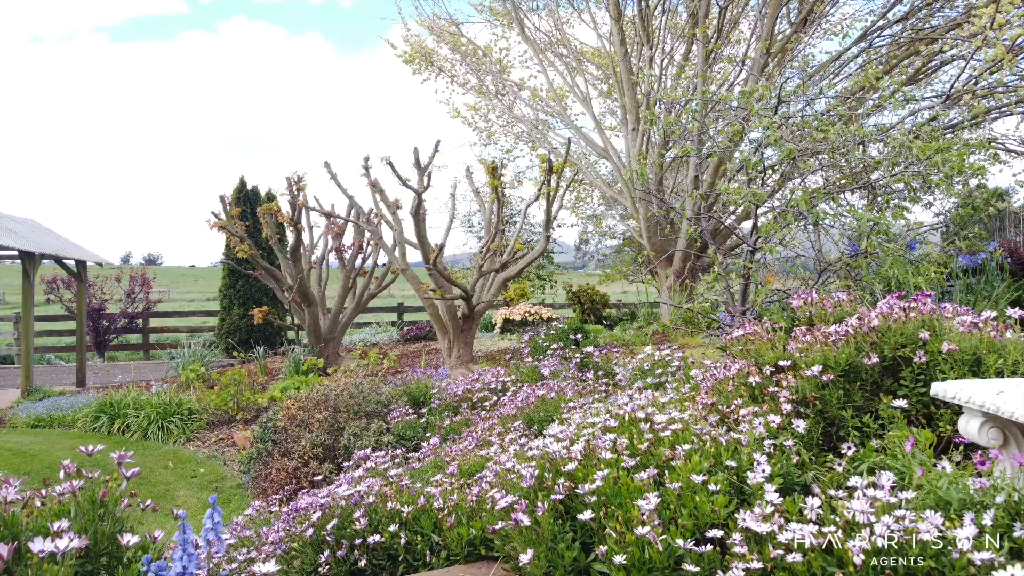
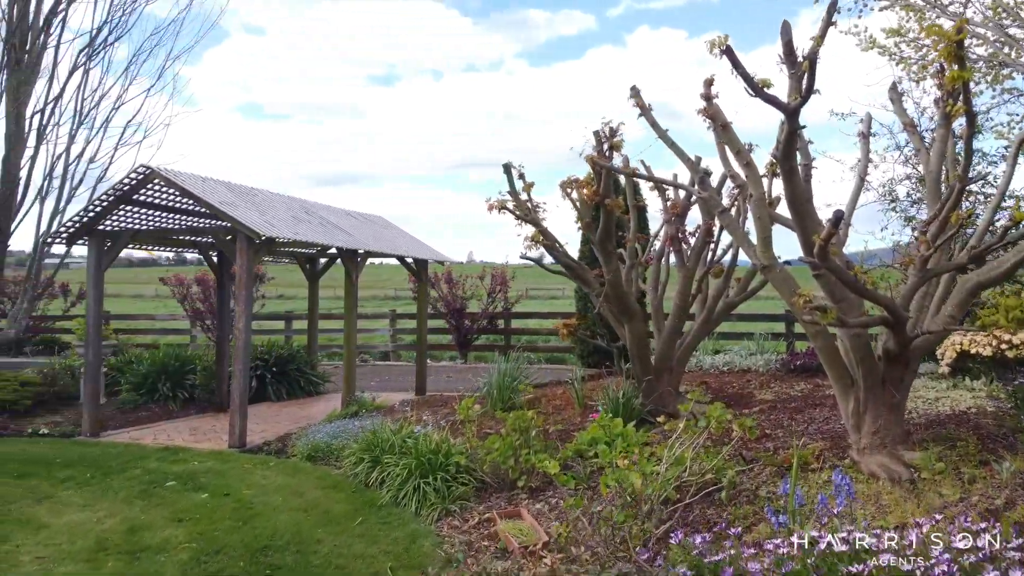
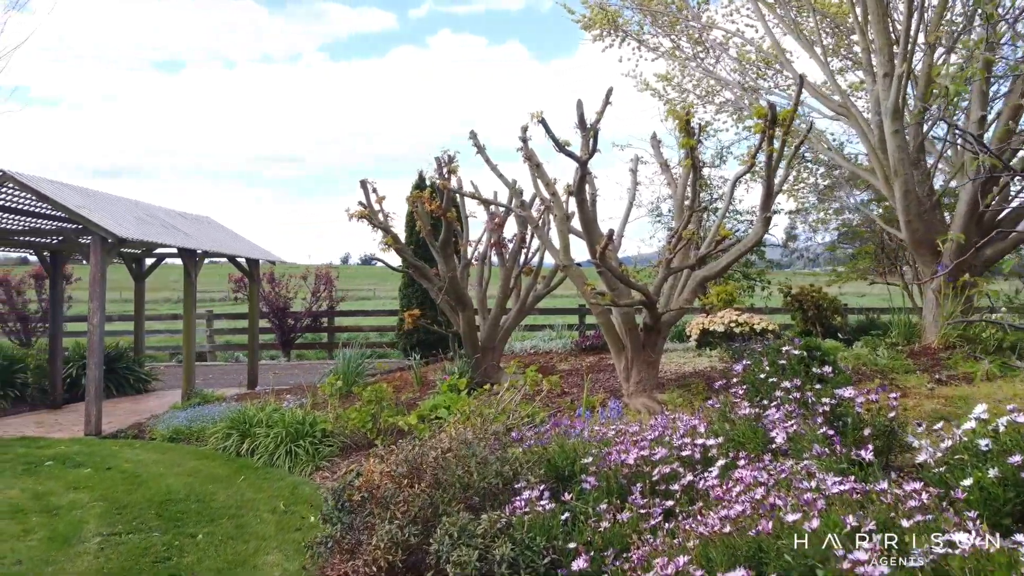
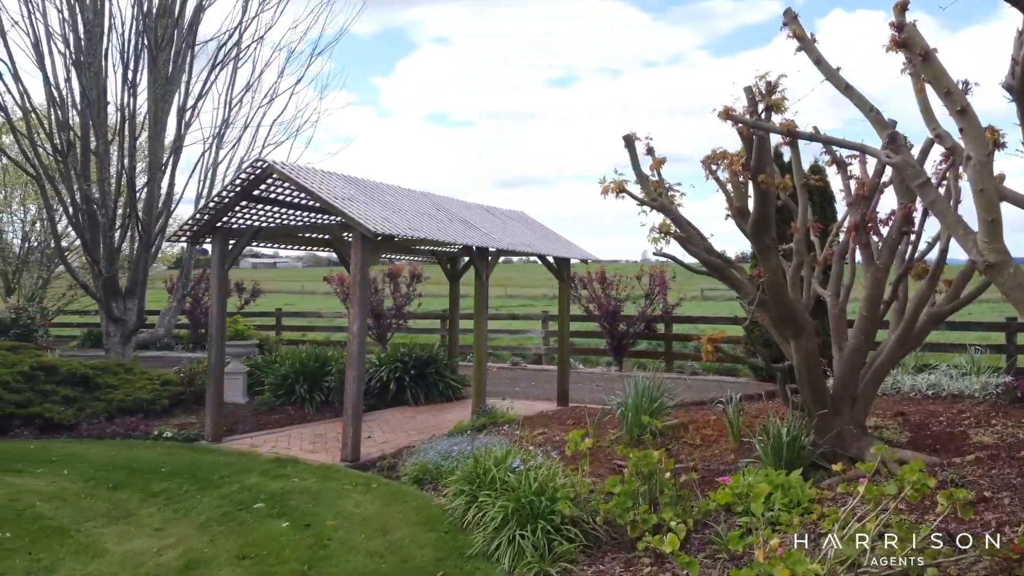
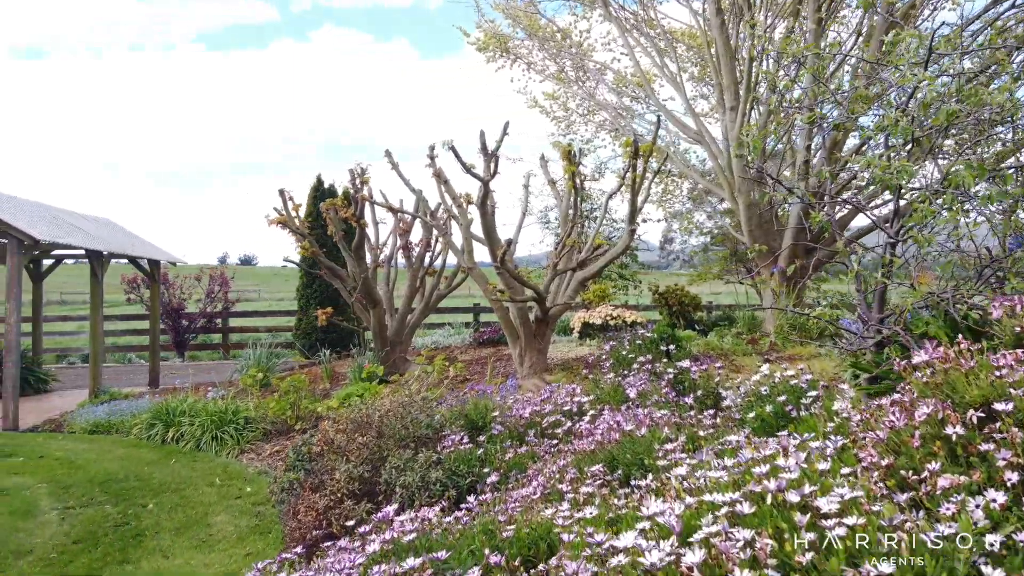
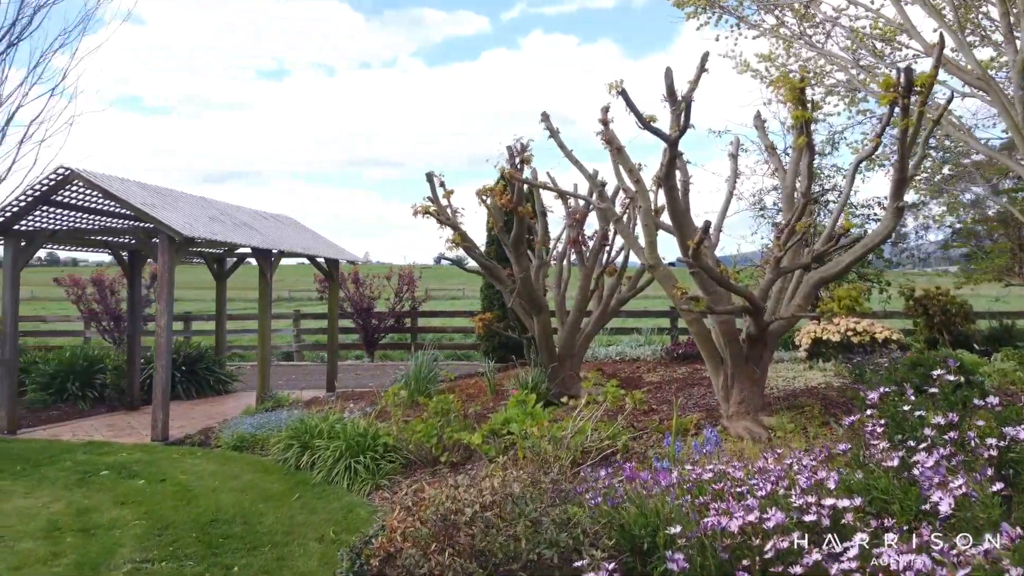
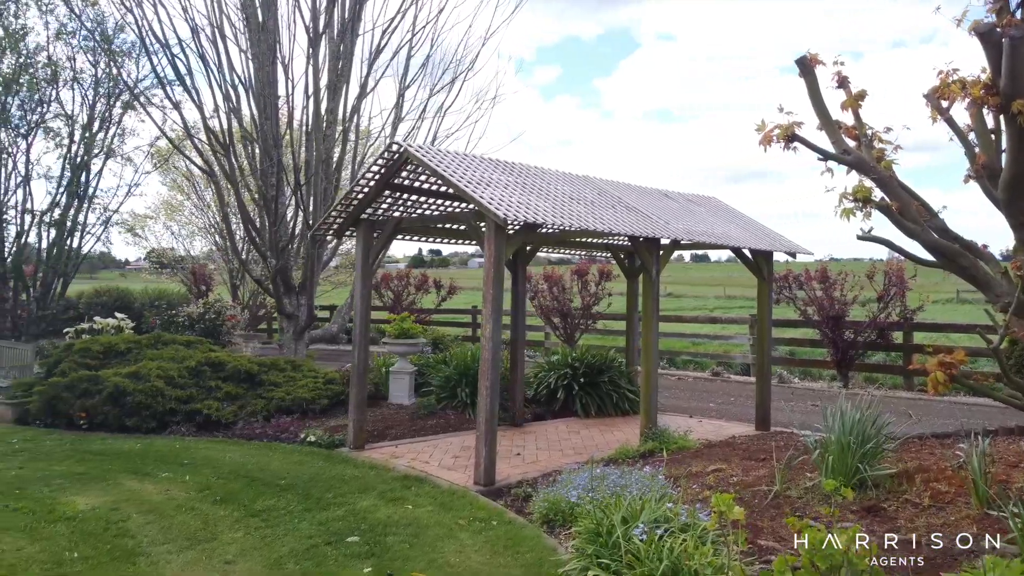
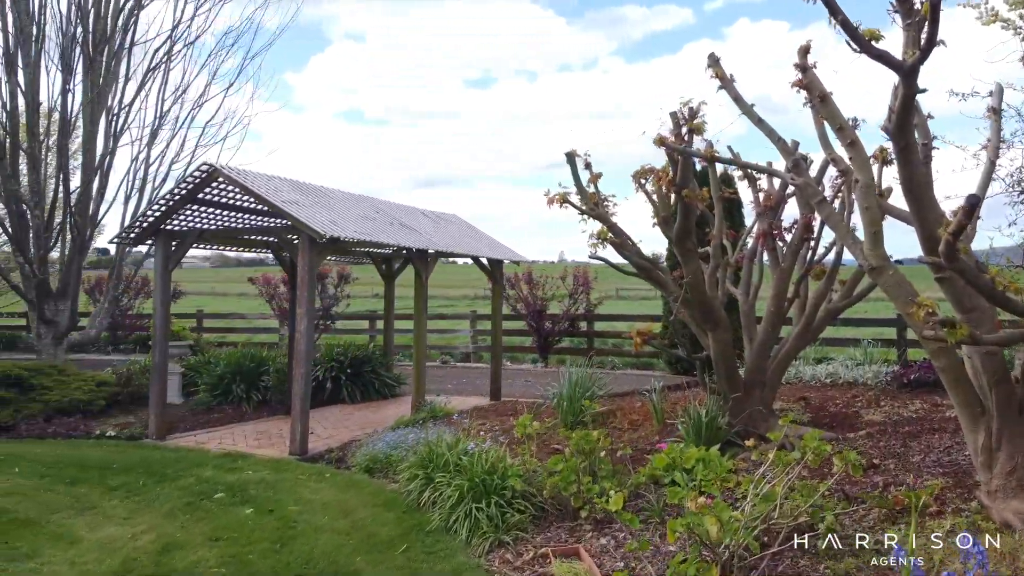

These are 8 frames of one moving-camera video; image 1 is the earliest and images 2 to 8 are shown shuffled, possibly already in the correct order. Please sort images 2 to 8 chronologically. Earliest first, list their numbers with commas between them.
5, 3, 6, 2, 8, 4, 7
